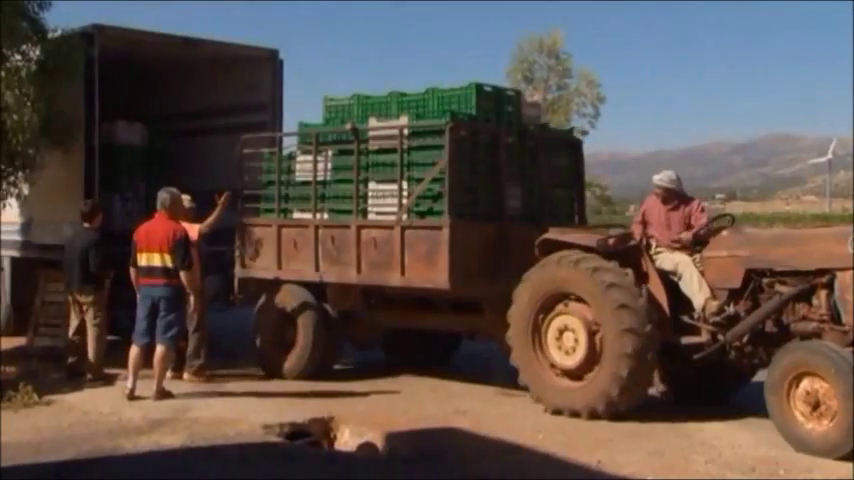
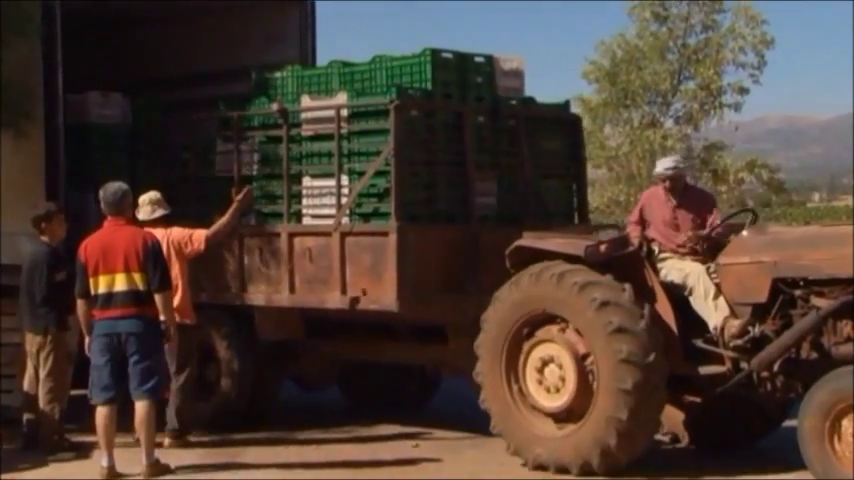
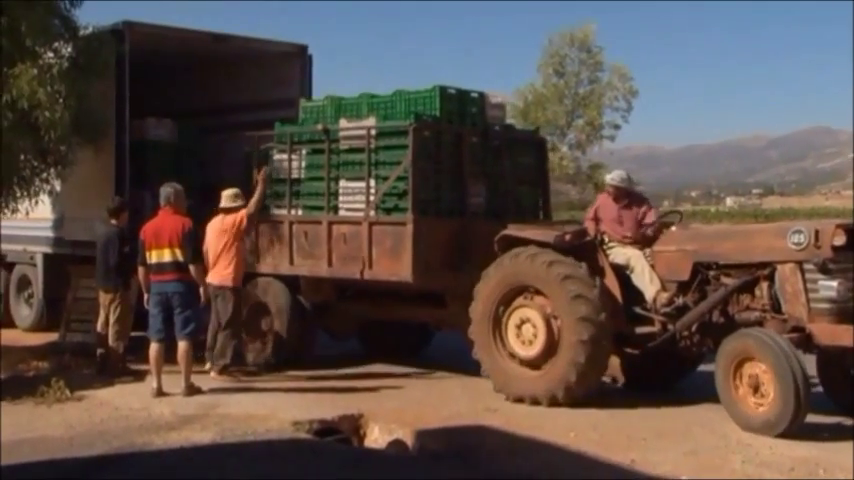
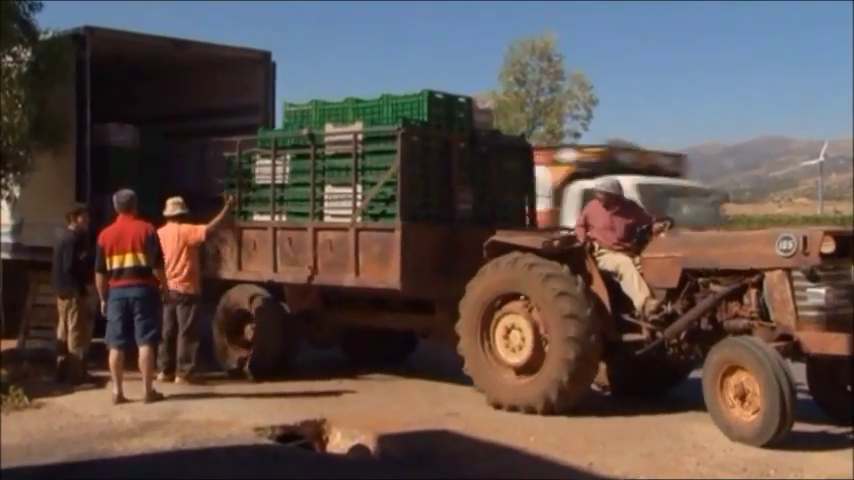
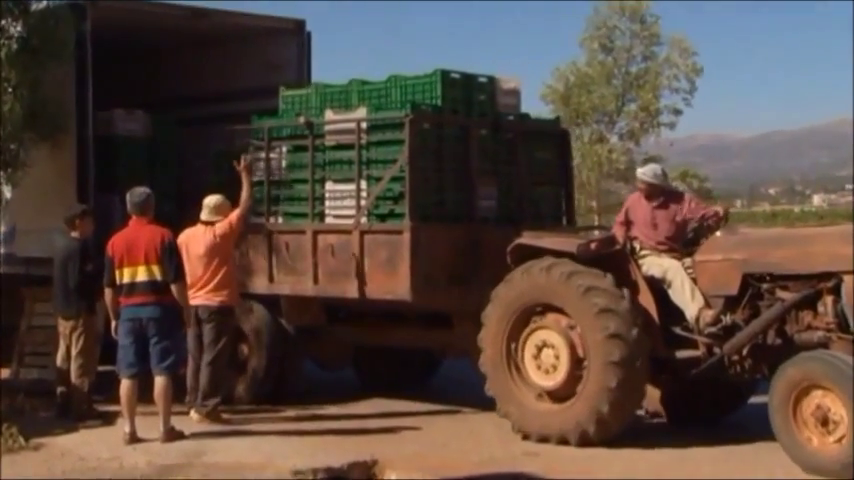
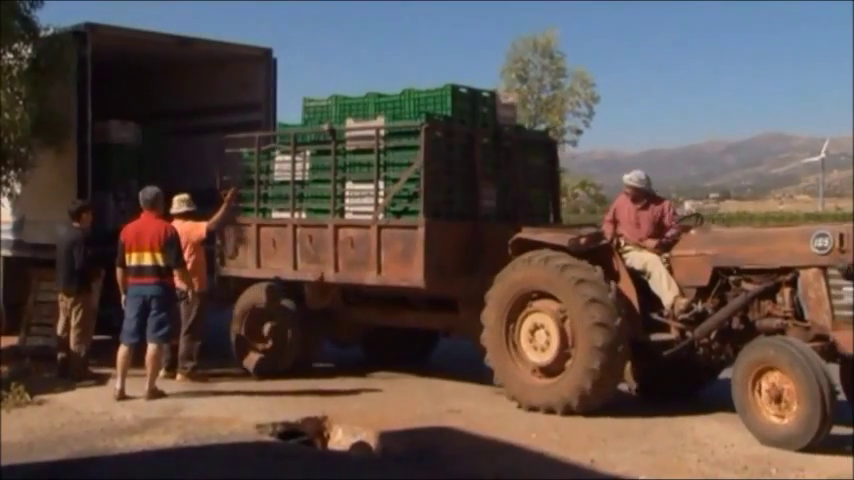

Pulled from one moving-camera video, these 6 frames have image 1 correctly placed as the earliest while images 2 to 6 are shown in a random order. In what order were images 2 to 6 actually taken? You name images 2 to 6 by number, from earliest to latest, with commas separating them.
6, 4, 3, 5, 2
